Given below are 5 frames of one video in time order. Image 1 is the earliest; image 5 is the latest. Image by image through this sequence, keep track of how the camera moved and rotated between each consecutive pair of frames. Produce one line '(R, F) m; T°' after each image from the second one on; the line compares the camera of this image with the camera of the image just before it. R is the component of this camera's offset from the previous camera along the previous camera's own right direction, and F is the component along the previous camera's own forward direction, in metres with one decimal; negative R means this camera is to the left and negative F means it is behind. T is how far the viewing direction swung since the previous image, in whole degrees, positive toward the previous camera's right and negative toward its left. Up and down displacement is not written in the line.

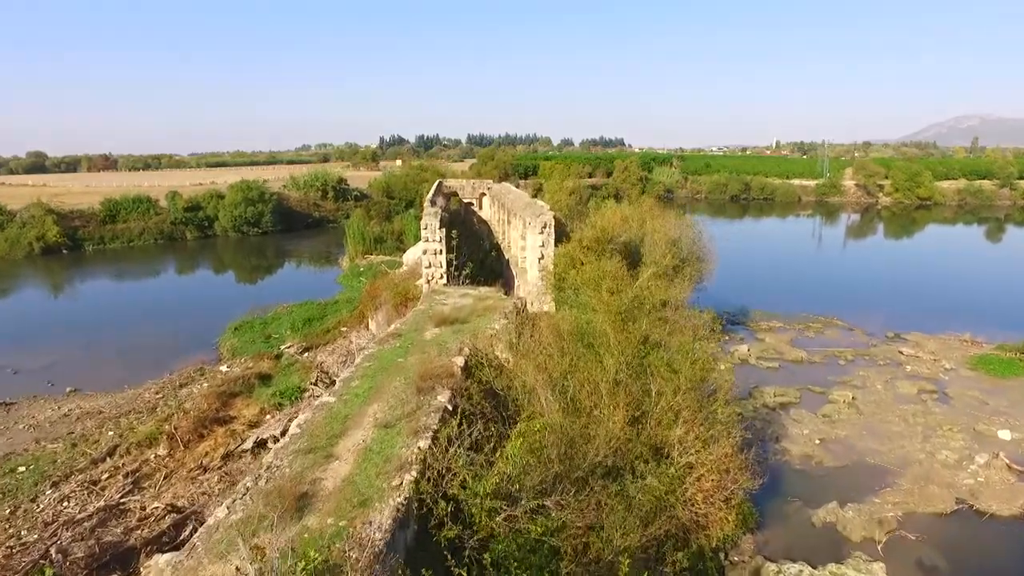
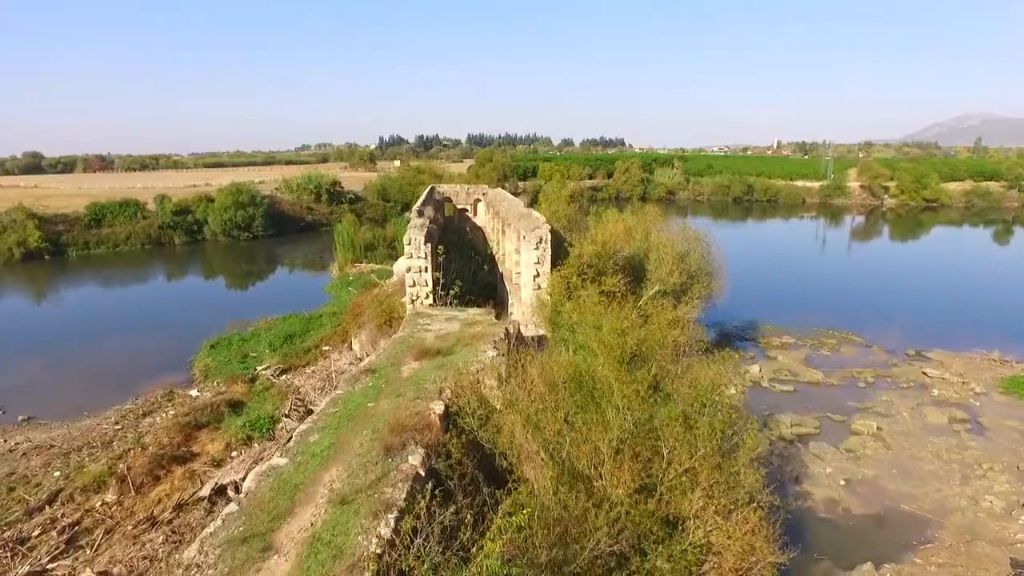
(+0.1, +1.1) m; 0°
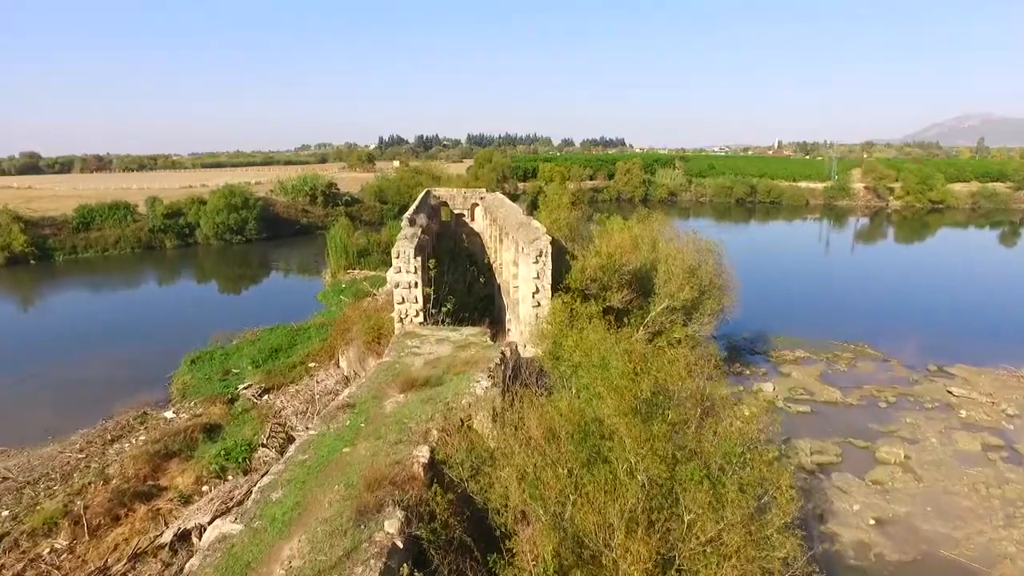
(0.0, +0.9) m; 0°
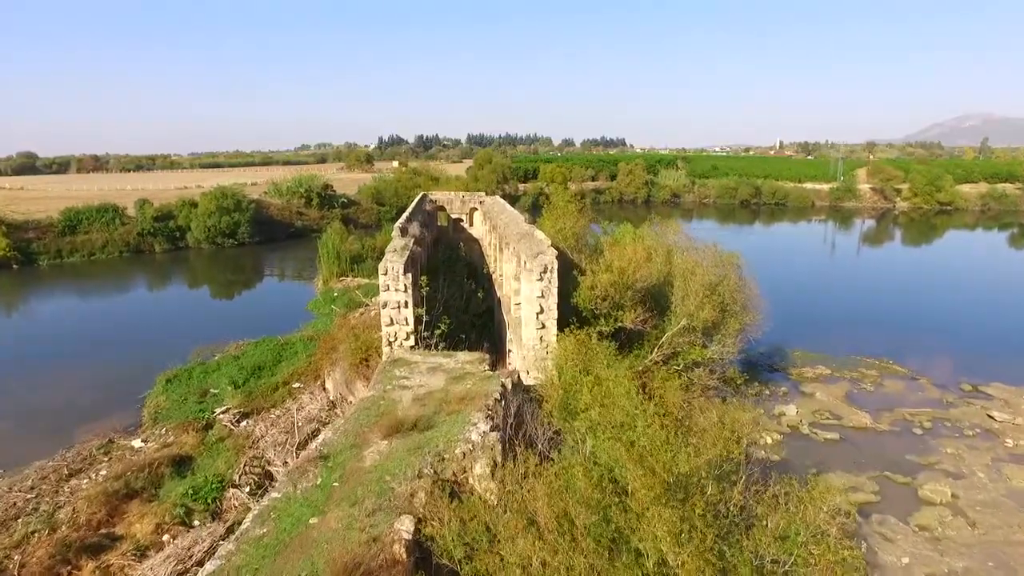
(0.0, +1.1) m; 0°
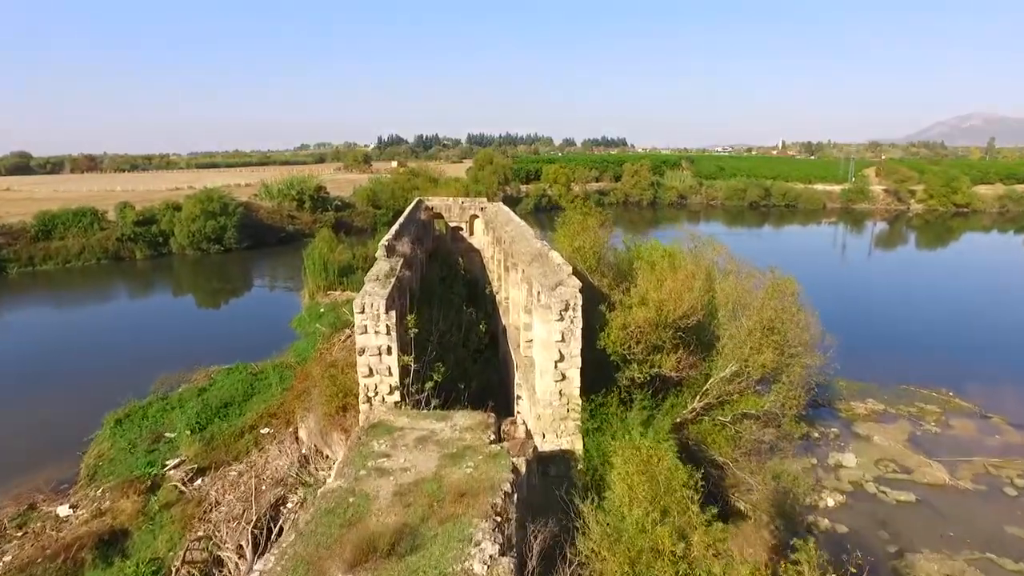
(-0.1, +2.0) m; 0°
